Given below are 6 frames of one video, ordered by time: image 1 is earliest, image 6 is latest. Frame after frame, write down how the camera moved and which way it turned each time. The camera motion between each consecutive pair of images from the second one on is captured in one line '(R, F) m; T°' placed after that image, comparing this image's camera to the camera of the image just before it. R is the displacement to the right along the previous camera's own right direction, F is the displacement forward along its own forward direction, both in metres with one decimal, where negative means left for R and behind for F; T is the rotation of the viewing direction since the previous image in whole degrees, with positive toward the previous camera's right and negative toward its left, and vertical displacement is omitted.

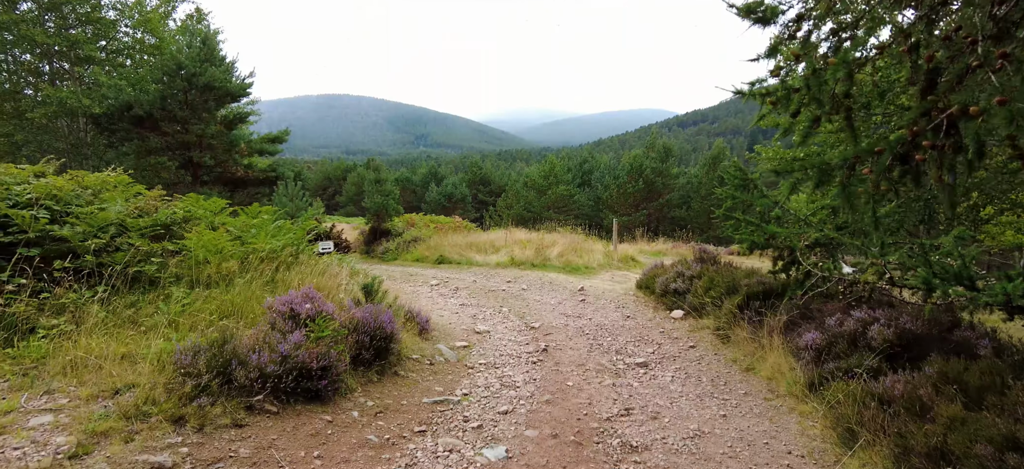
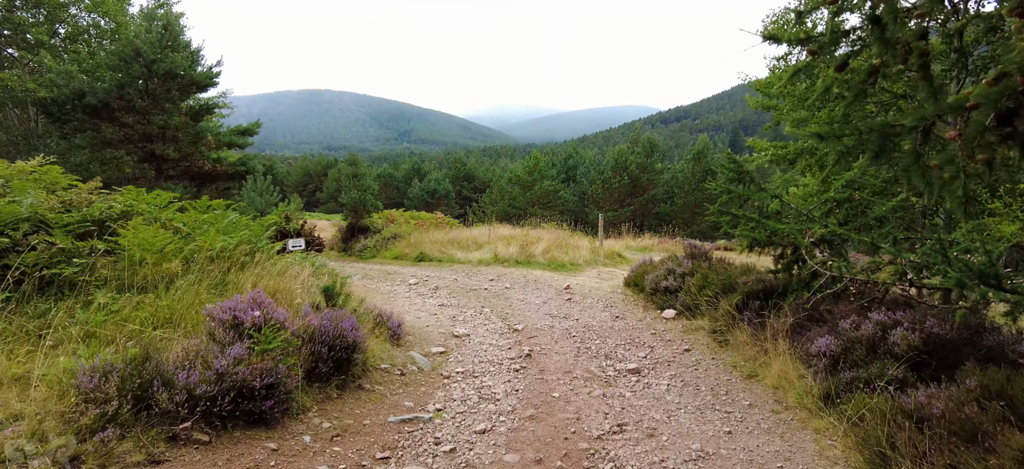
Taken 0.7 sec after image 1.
(+0.1, +0.5) m; +2°
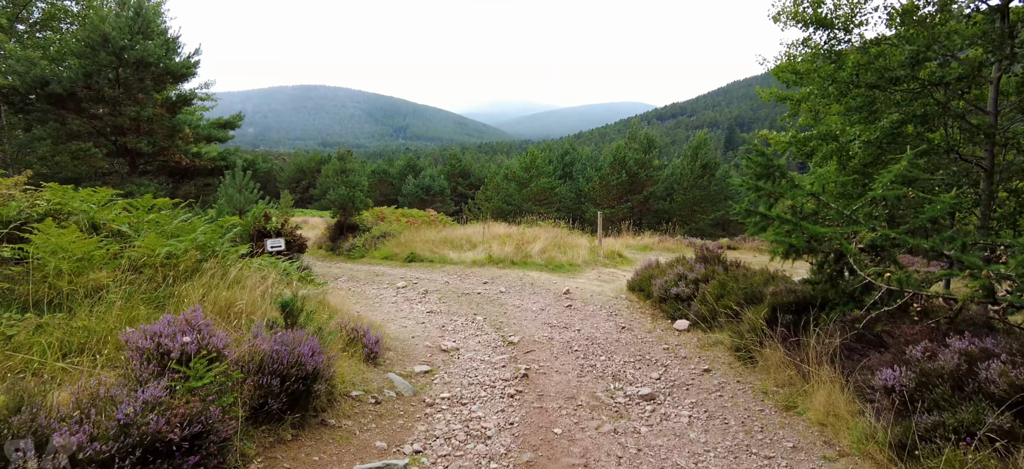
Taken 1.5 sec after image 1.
(0.0, +0.7) m; 0°
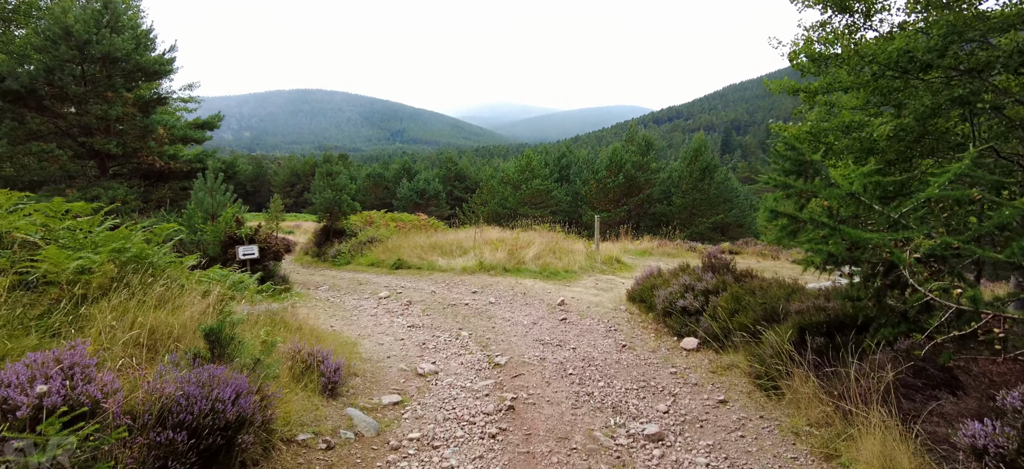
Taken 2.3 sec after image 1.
(+0.1, +0.7) m; 0°
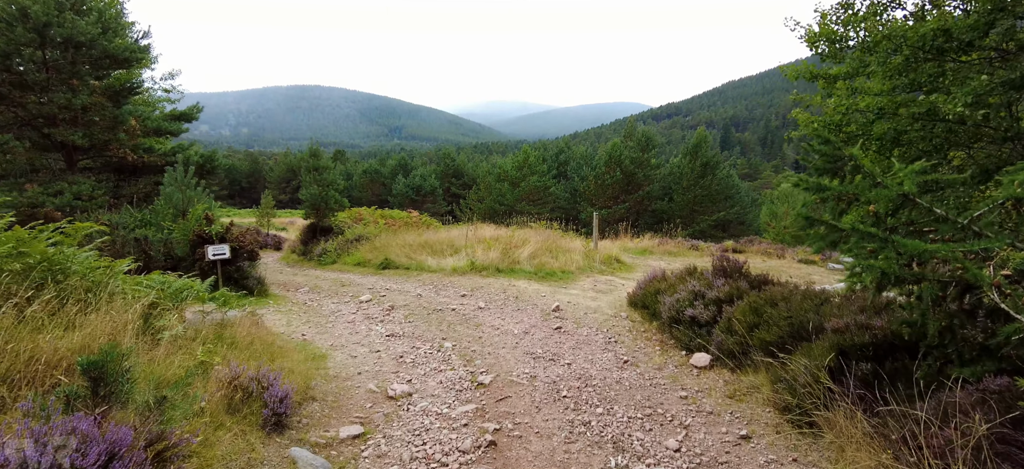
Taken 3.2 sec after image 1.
(+0.1, +0.7) m; 0°
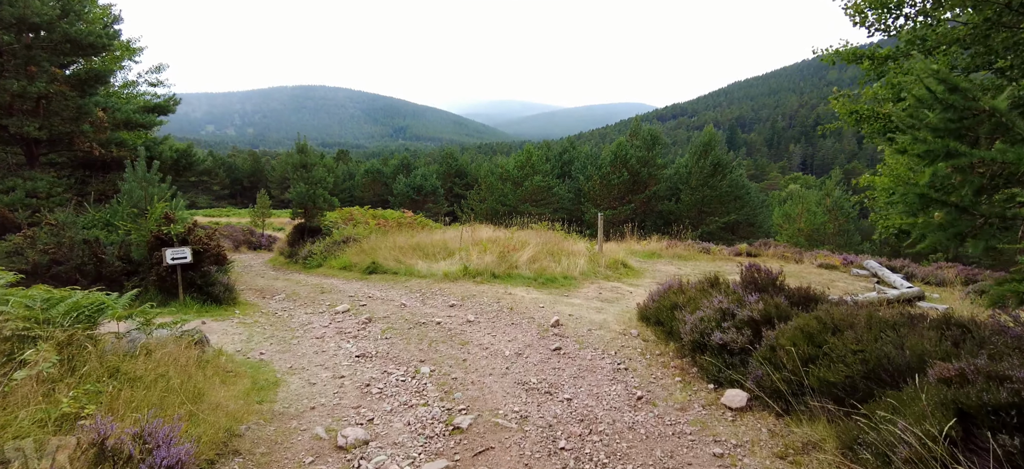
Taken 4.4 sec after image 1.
(+0.1, +1.0) m; 0°
